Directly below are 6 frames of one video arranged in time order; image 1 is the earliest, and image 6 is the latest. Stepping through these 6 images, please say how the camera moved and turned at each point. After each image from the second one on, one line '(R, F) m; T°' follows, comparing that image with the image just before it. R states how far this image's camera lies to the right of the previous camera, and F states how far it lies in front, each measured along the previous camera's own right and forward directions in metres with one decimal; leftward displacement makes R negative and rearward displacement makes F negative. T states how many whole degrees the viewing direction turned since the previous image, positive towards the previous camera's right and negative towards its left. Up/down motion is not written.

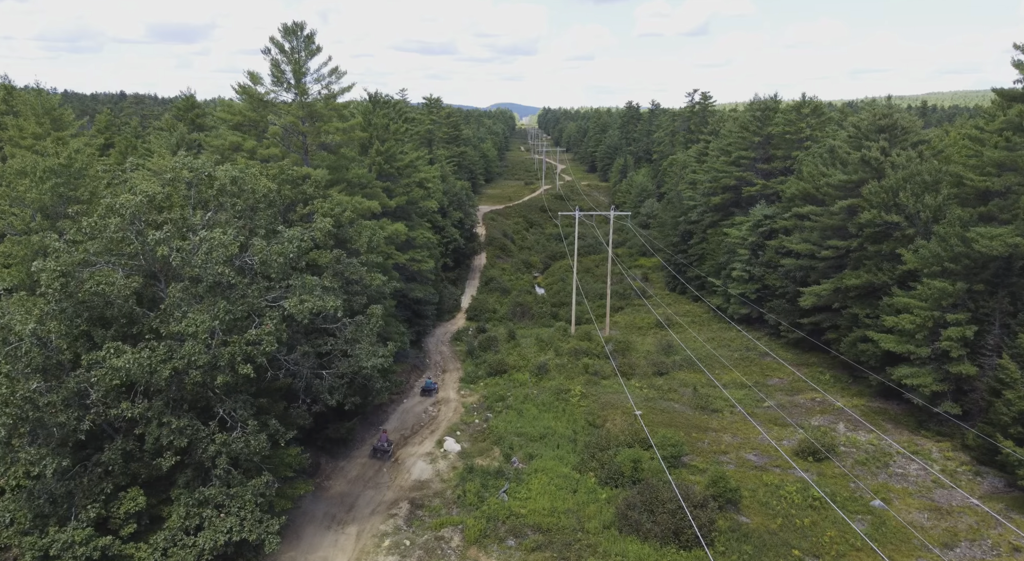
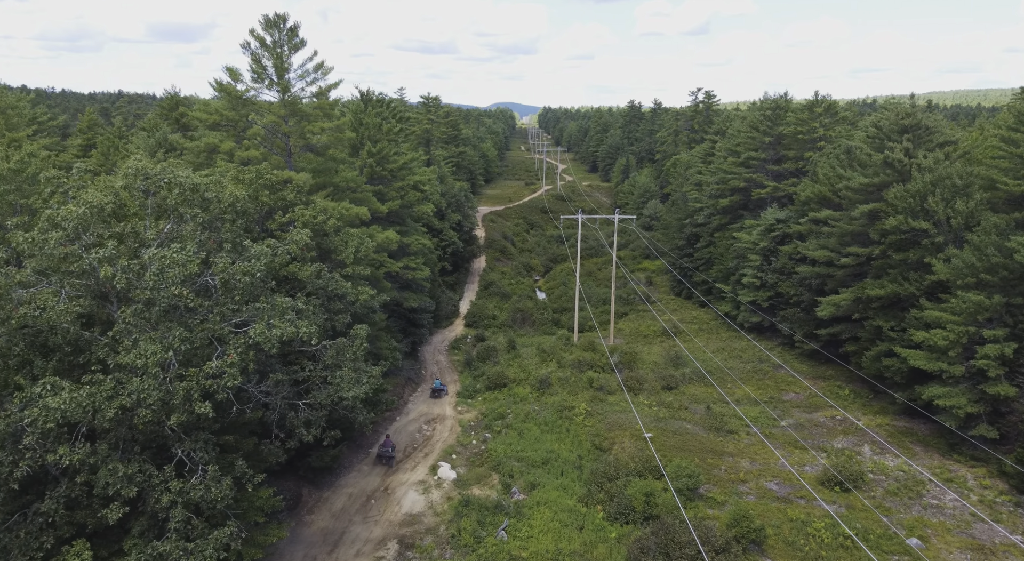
(0.0, +2.2) m; 0°
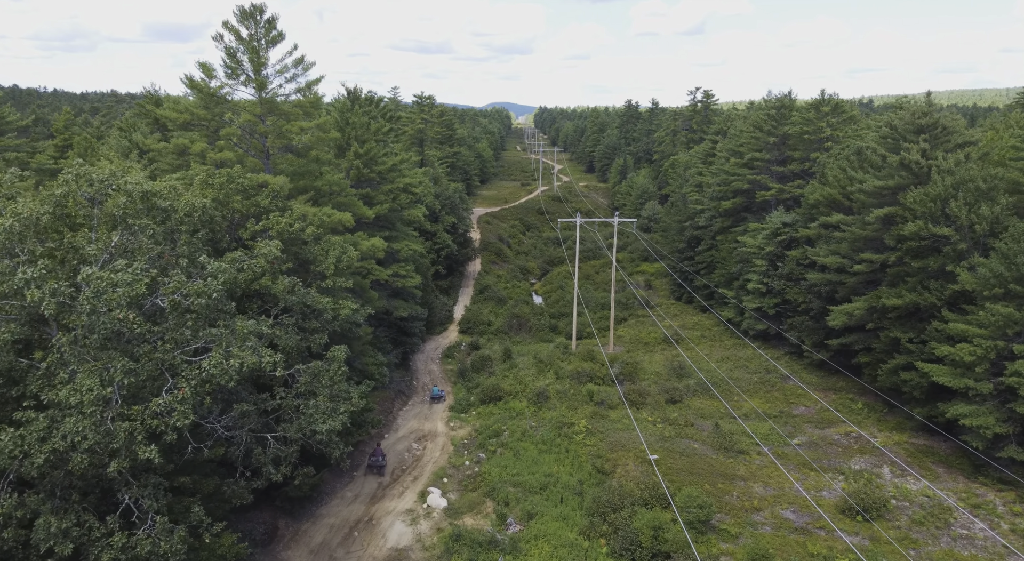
(0.0, +1.9) m; 0°
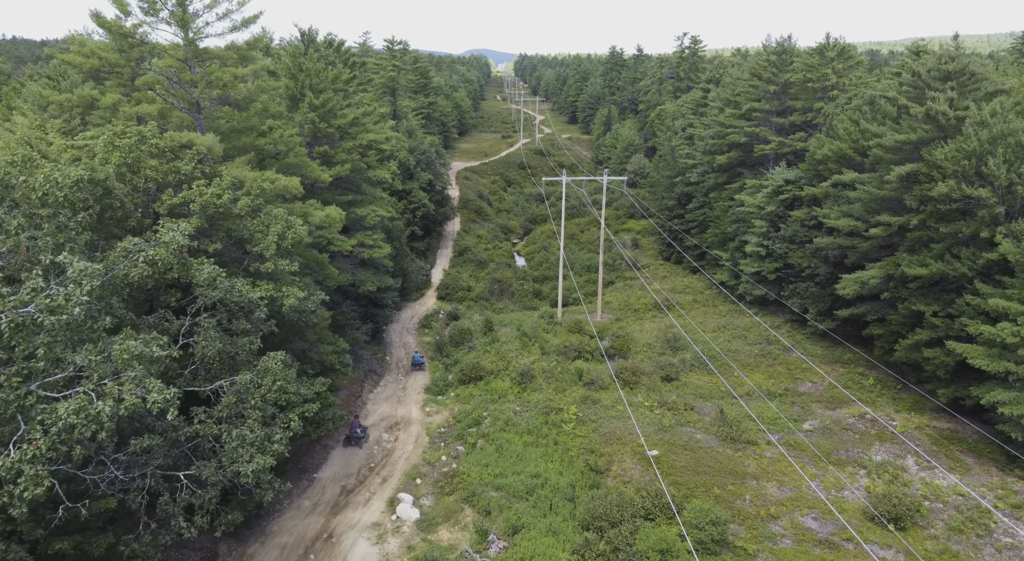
(+0.1, +3.5) m; +1°
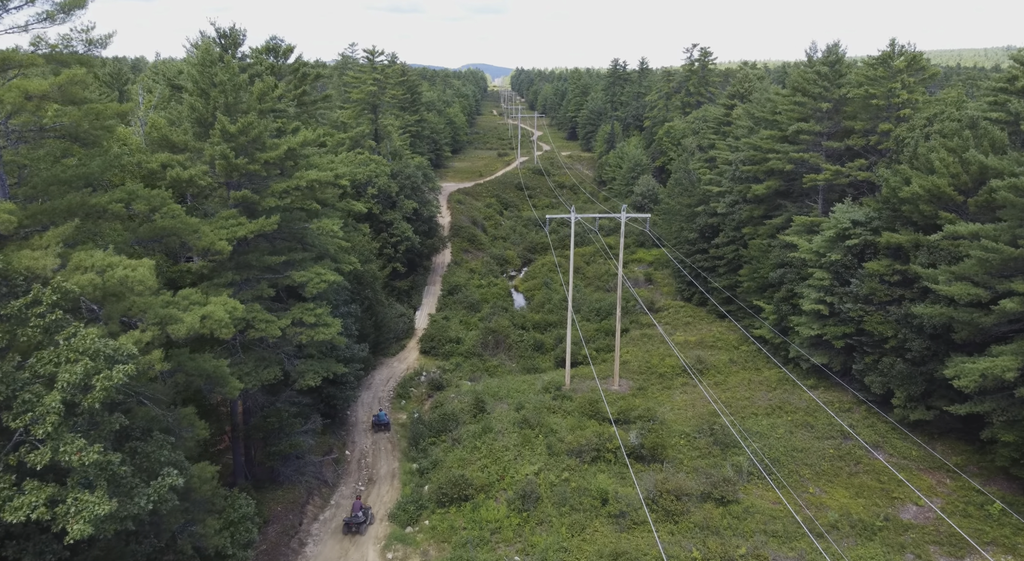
(0.0, +8.6) m; 0°
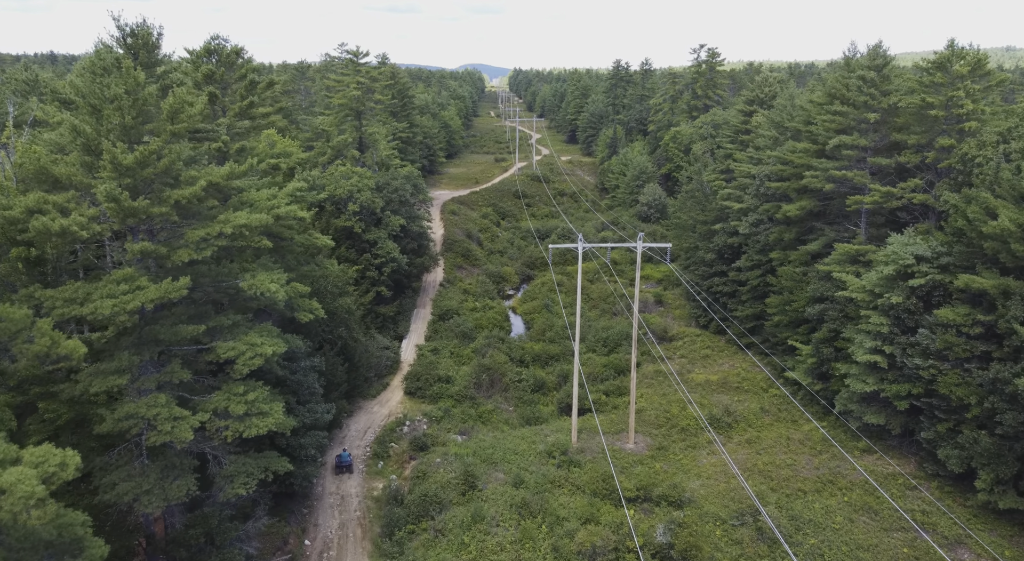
(0.0, +5.4) m; 0°
